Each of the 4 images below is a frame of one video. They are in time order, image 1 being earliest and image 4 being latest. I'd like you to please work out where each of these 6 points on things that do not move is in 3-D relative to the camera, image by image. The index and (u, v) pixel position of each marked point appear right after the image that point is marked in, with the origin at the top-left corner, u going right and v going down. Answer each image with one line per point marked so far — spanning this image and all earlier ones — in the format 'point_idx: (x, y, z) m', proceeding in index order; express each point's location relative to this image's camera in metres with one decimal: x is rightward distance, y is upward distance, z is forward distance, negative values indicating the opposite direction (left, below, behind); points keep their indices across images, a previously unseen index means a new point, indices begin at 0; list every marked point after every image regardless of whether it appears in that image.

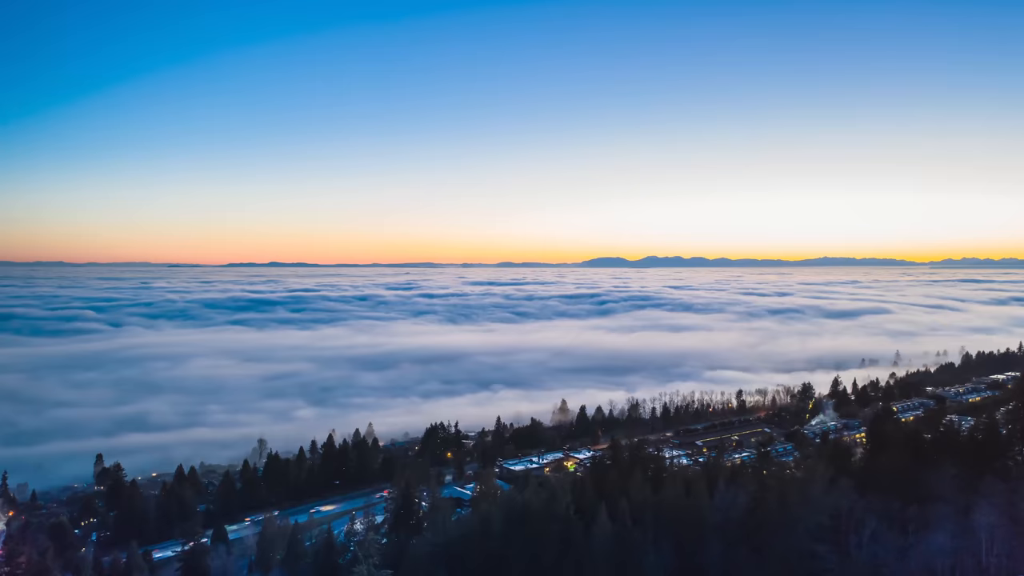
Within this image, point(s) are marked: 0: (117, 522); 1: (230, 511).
0: (-11.0, -6.4, +17.0) m
1: (-8.6, -6.8, +18.7) m
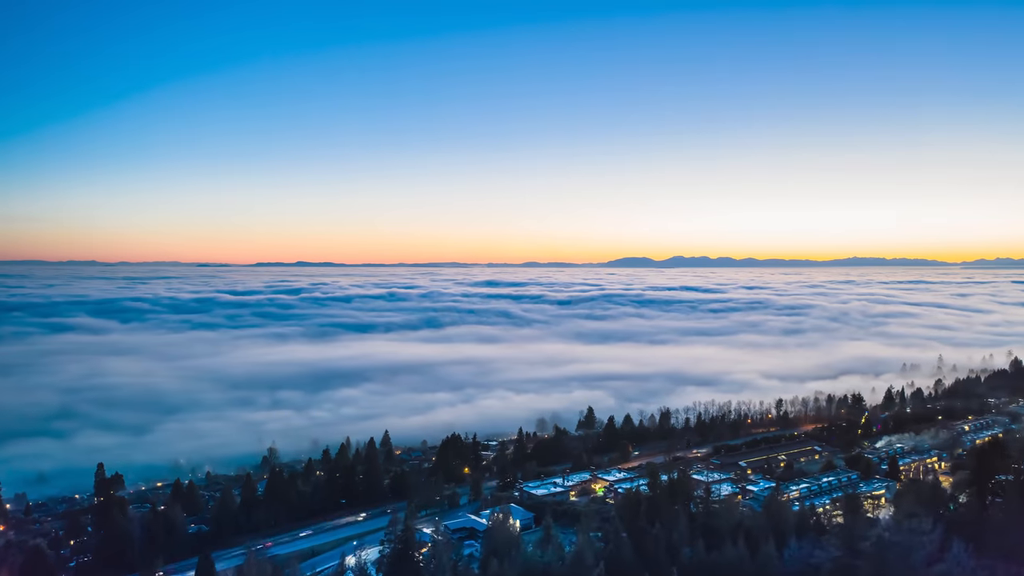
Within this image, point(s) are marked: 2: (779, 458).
0: (-10.5, -6.4, +15.4) m
1: (-8.1, -6.9, +17.1) m
2: (+8.4, -5.4, +19.3) m
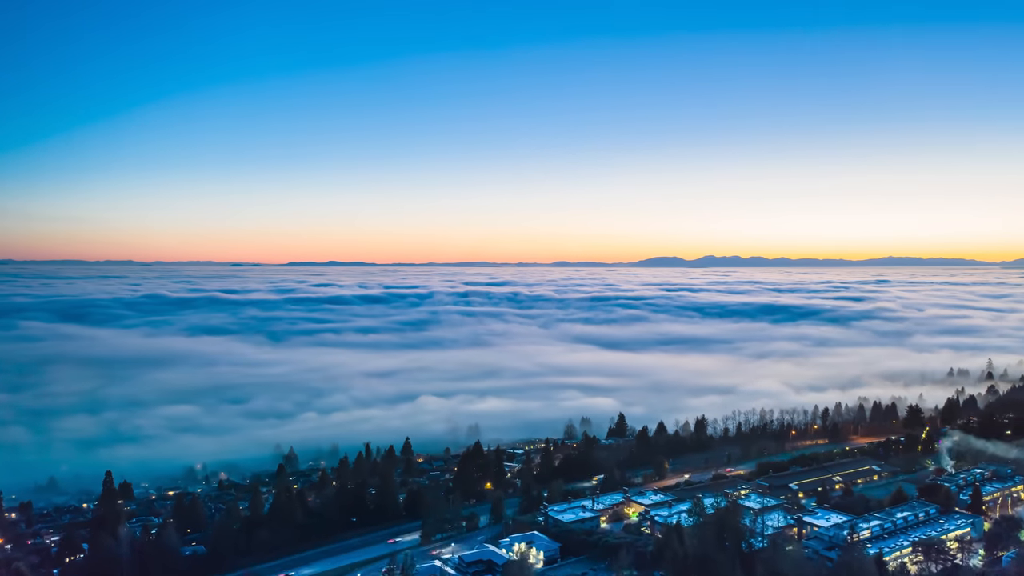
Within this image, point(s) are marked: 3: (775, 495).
0: (-10.0, -6.5, +14.2) m
1: (-7.5, -6.9, +15.7) m
2: (+9.1, -5.4, +17.2) m
3: (+7.0, -5.5, +16.2) m
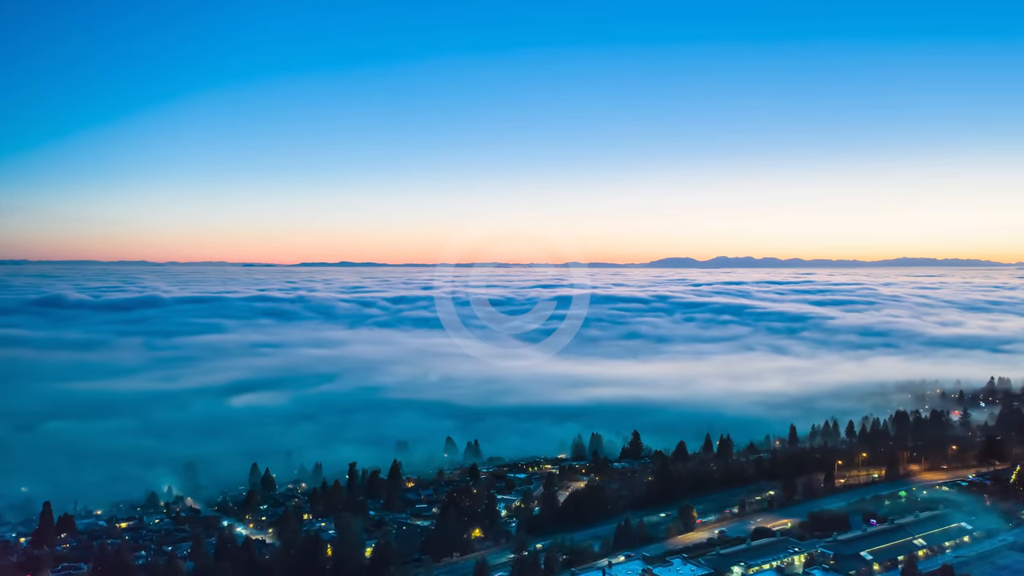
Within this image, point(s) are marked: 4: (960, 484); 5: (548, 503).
0: (-10.3, -6.6, +10.8) m
1: (-7.7, -7.1, +12.3) m
2: (+8.8, -5.6, +13.3) m
3: (+6.7, -5.7, +12.3) m
4: (+13.4, -5.9, +18.3) m
5: (+1.1, -6.4, +18.0) m
